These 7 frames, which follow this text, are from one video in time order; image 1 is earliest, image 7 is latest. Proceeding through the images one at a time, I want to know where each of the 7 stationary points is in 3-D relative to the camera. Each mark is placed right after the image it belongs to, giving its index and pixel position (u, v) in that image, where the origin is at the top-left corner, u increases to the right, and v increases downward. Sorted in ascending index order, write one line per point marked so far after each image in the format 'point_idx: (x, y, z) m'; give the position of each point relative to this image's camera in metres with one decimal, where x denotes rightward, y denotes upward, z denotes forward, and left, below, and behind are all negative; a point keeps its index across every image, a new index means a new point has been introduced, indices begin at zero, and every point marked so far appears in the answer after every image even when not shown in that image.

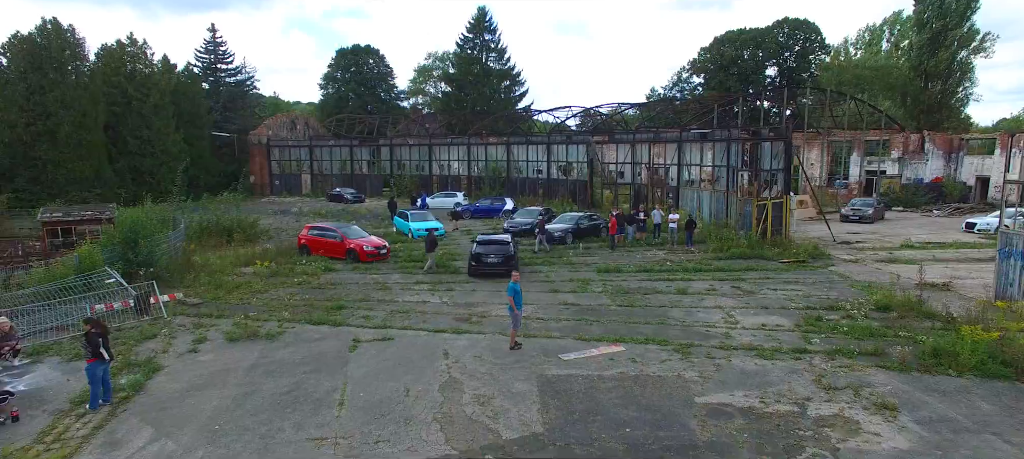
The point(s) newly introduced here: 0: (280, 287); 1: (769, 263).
0: (-6.9, -1.7, +17.4) m
1: (+8.7, -1.1, +19.8) m
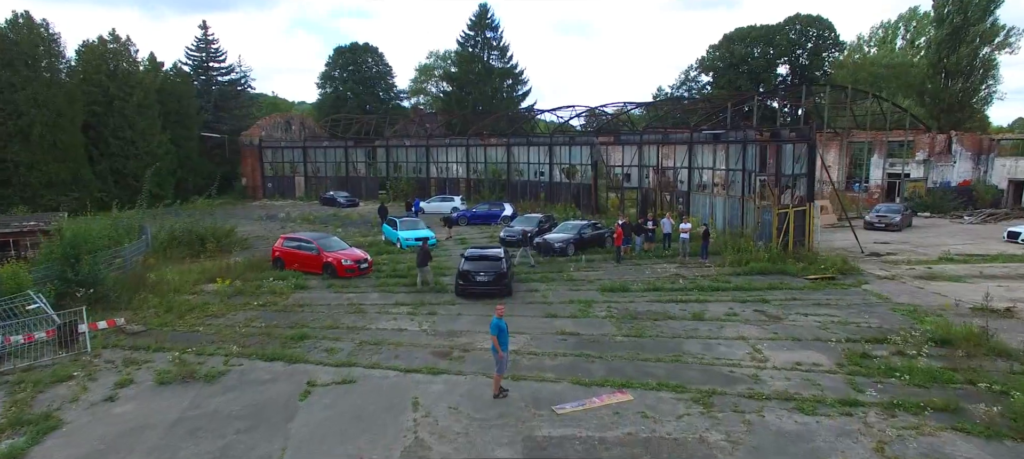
0: (-7.1, -2.1, +15.4) m
1: (+8.5, -1.5, +17.6) m
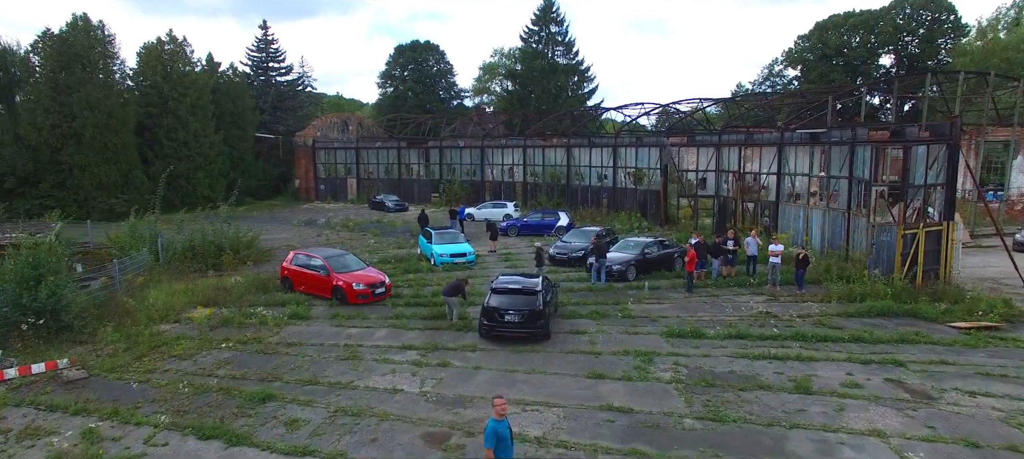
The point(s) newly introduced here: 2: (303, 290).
0: (-6.4, -2.6, +12.6) m
1: (+9.4, -2.2, +13.1) m
2: (-6.2, -1.8, +17.2) m
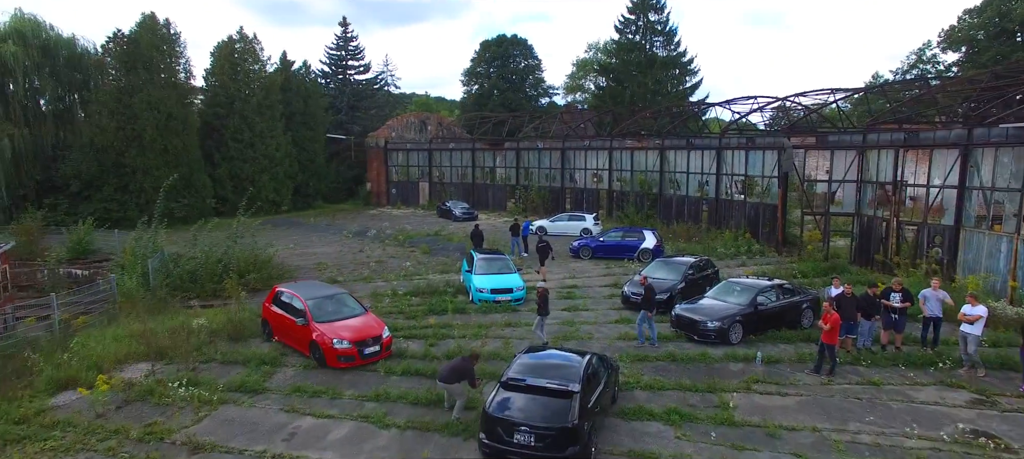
0: (-6.2, -3.2, +8.6) m
1: (+9.5, -3.2, +6.4) m
2: (-5.1, -2.5, +13.0) m
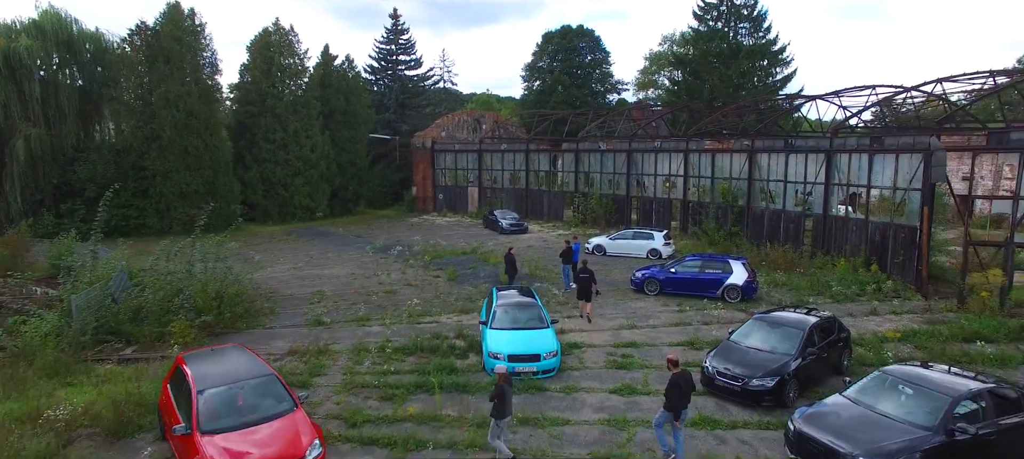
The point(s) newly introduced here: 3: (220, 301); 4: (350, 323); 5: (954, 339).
0: (-6.6, -3.9, +4.2) m
1: (+8.7, -4.2, +0.2) m
2: (-5.0, -3.1, +8.5) m
3: (-7.6, -1.9, +15.2) m
4: (-4.3, -2.5, +15.7) m
5: (+9.7, -2.4, +12.9) m
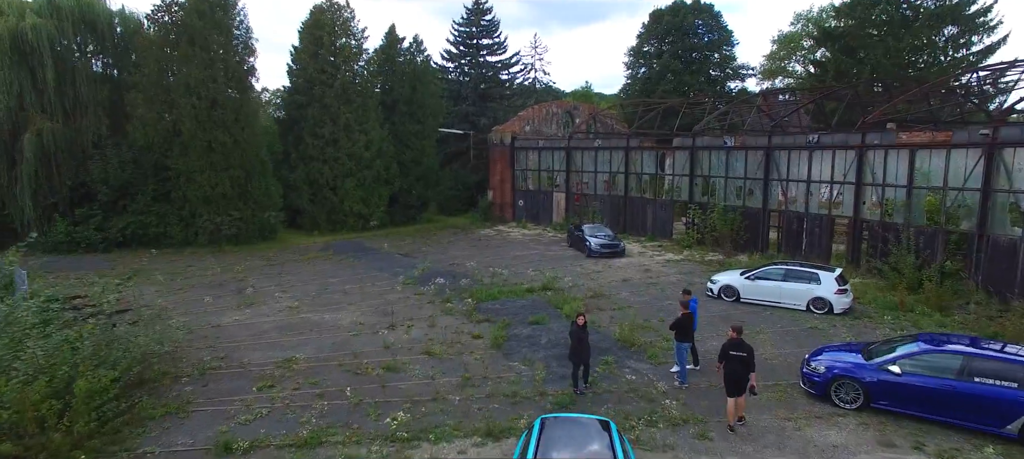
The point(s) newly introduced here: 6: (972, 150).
0: (-7.6, -4.6, -2.2) m
1: (+6.8, -5.2, -8.9) m
2: (-5.3, -3.9, +1.7) m
3: (-6.7, -2.6, +8.7) m
4: (-3.4, -3.3, +8.6) m
5: (+10.0, -3.5, +3.5) m
6: (+13.3, +2.3, +17.0) m
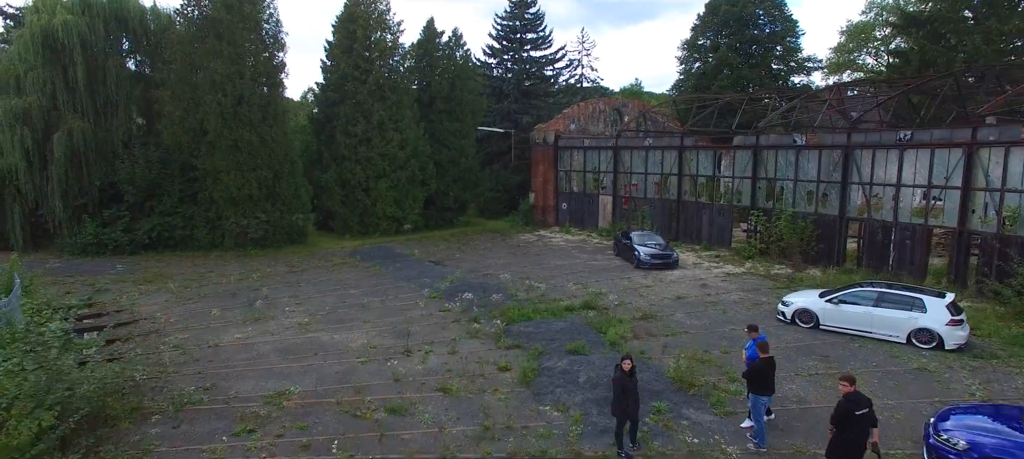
0: (-8.2, -4.7, -3.8) m
1: (+5.6, -5.5, -11.5) m
2: (-5.6, -4.1, 0.0) m
3: (-6.4, -2.8, +7.0) m
4: (-3.2, -3.5, +6.7) m
5: (+9.7, -3.9, +0.5) m
6: (+14.2, +1.9, +13.8) m
